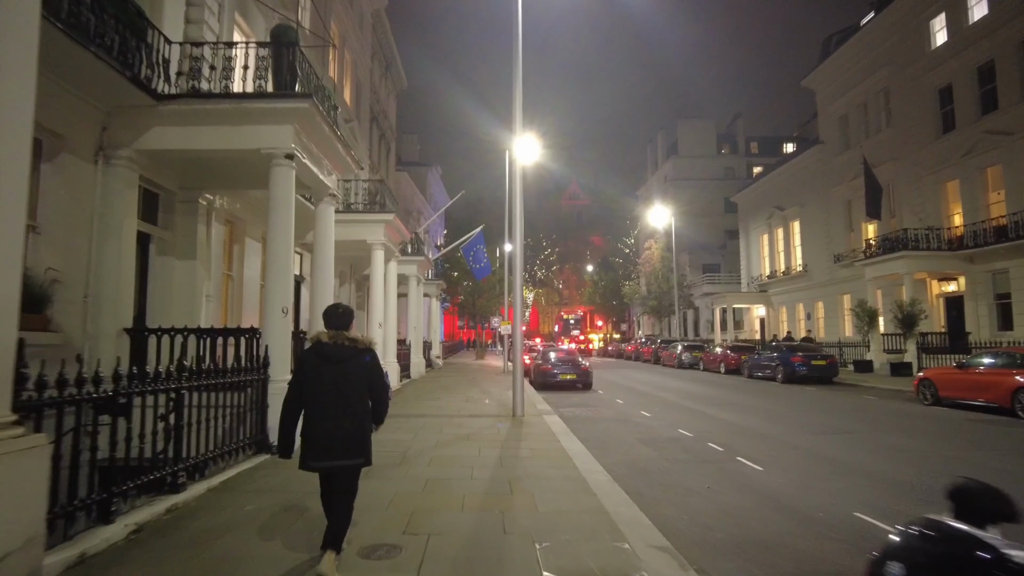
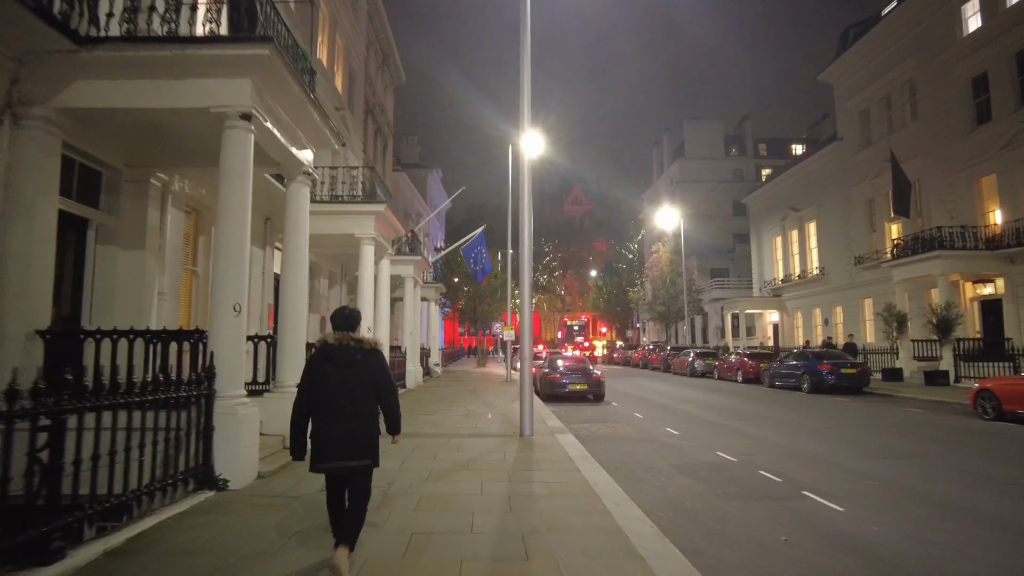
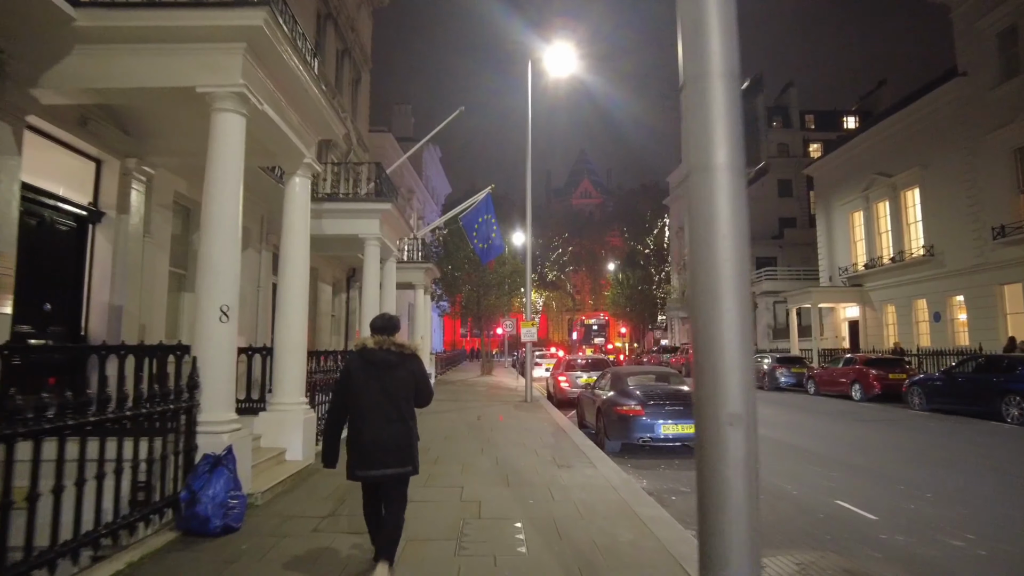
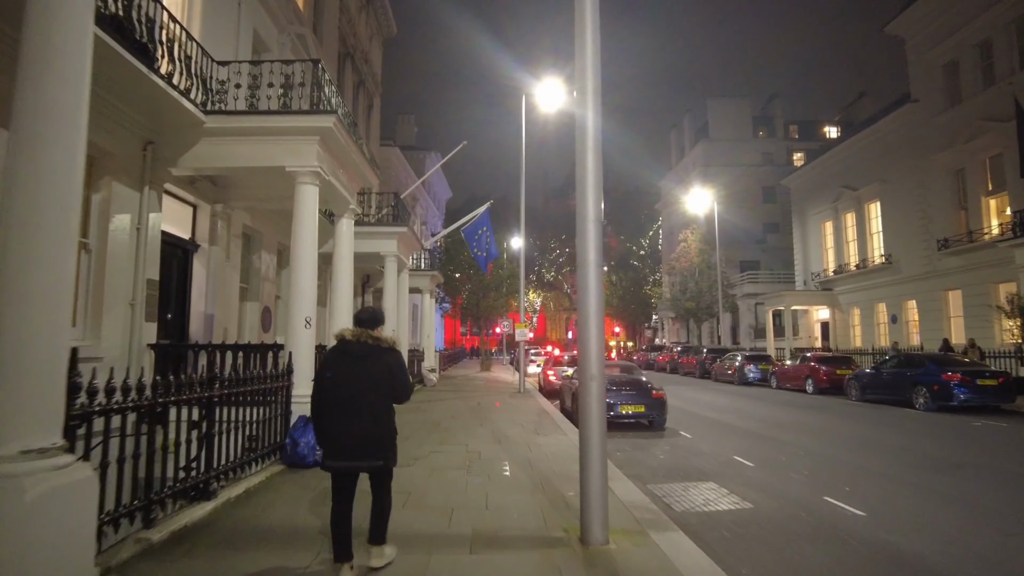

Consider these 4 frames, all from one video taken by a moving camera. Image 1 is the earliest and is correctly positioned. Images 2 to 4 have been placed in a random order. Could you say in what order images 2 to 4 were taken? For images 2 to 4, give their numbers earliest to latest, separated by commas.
2, 4, 3
